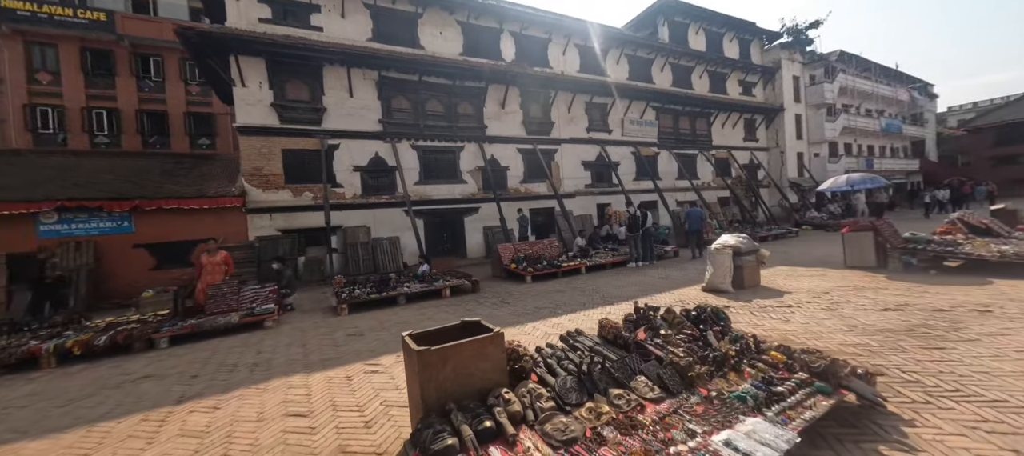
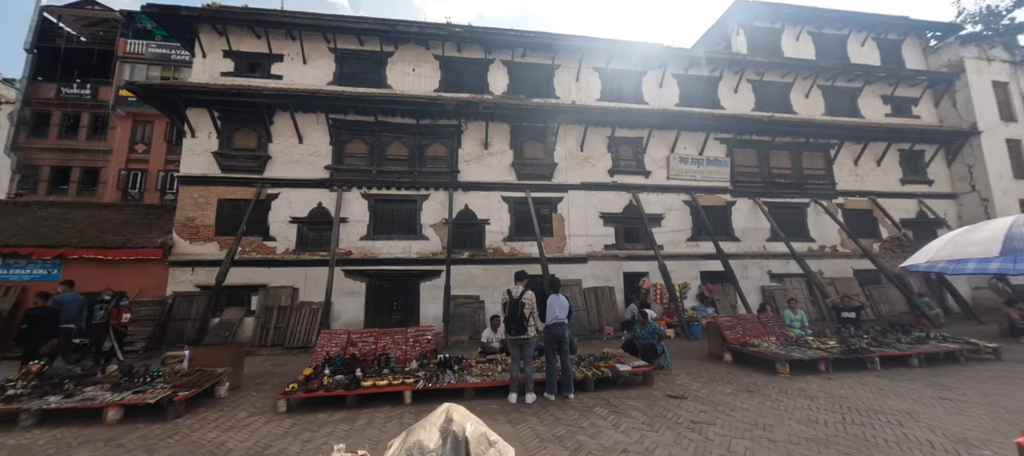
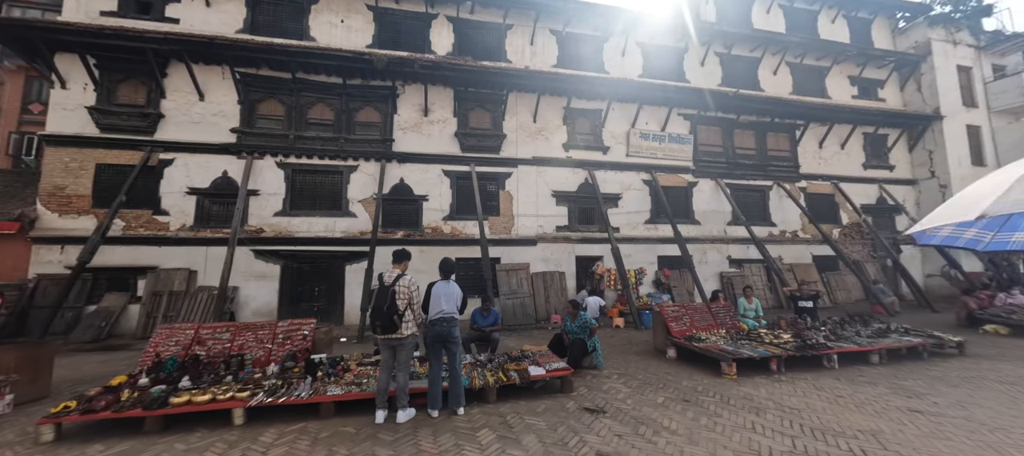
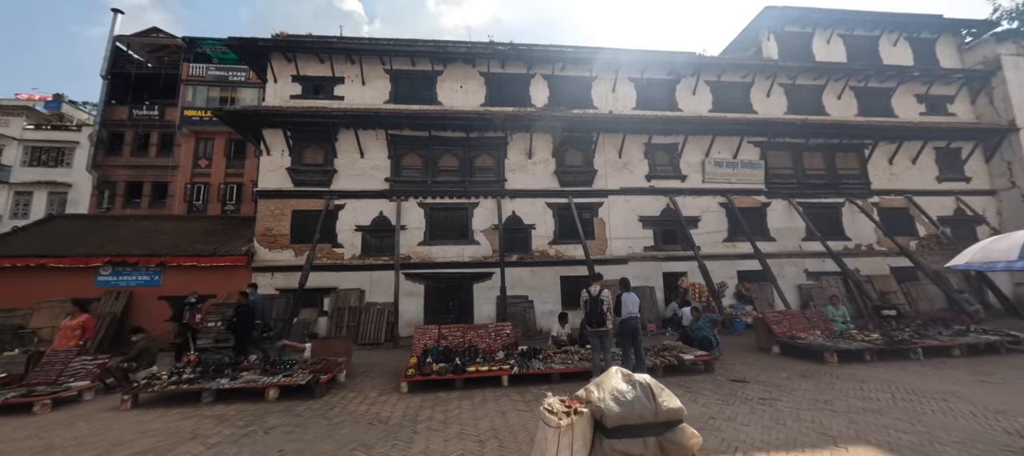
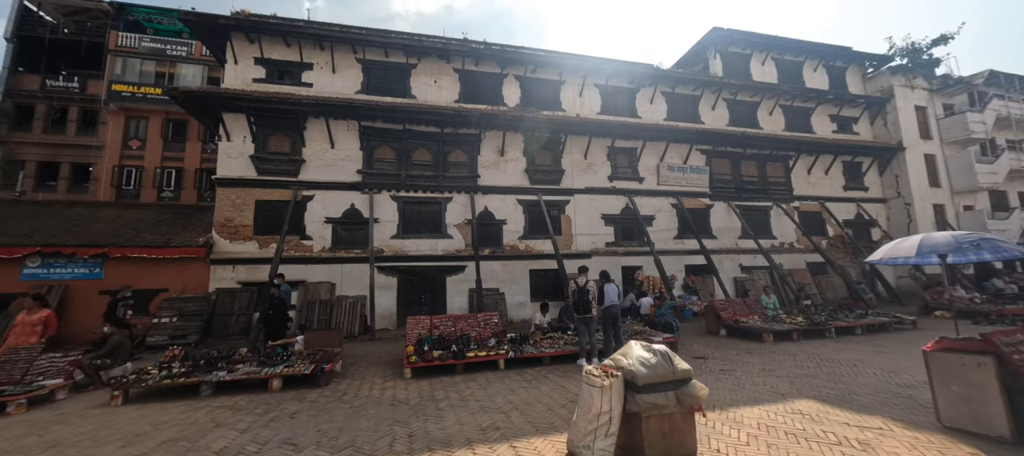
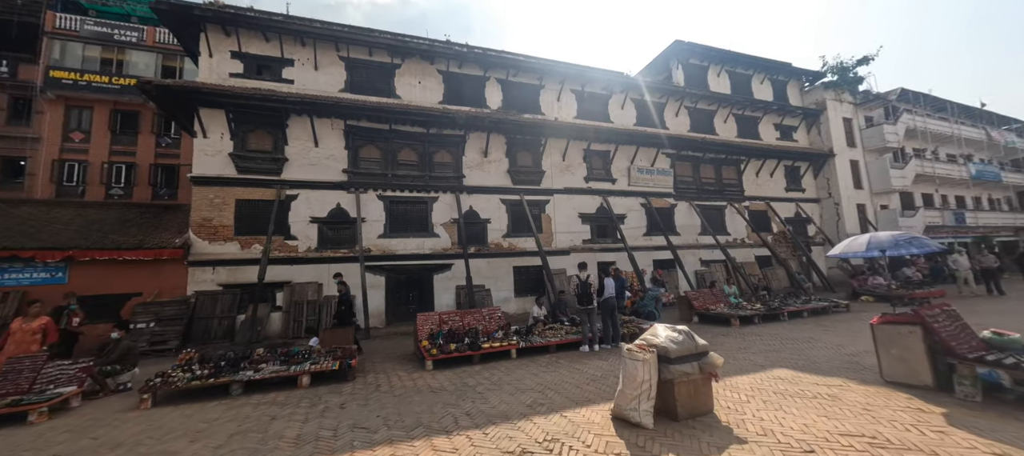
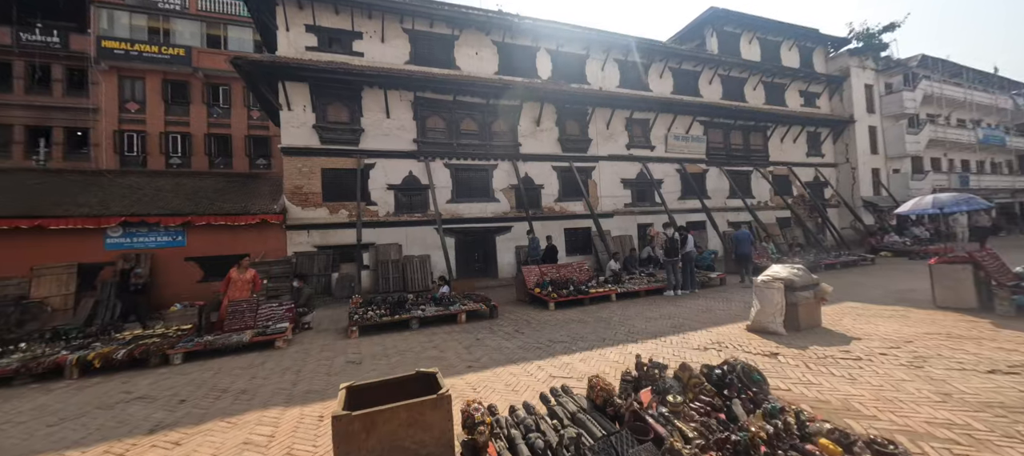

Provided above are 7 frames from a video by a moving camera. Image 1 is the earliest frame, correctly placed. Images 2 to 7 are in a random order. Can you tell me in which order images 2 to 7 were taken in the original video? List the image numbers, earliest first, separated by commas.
7, 6, 5, 4, 2, 3
